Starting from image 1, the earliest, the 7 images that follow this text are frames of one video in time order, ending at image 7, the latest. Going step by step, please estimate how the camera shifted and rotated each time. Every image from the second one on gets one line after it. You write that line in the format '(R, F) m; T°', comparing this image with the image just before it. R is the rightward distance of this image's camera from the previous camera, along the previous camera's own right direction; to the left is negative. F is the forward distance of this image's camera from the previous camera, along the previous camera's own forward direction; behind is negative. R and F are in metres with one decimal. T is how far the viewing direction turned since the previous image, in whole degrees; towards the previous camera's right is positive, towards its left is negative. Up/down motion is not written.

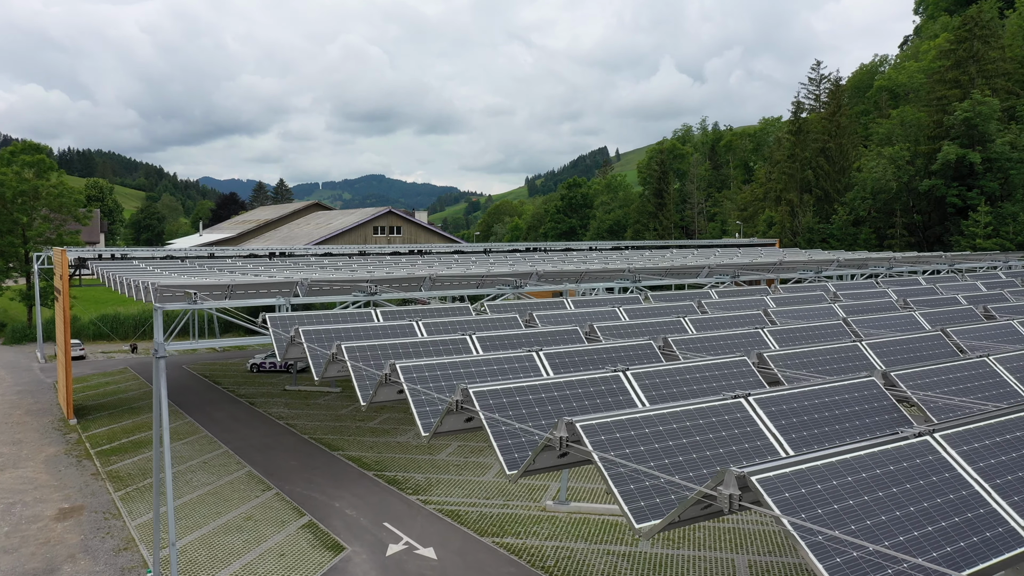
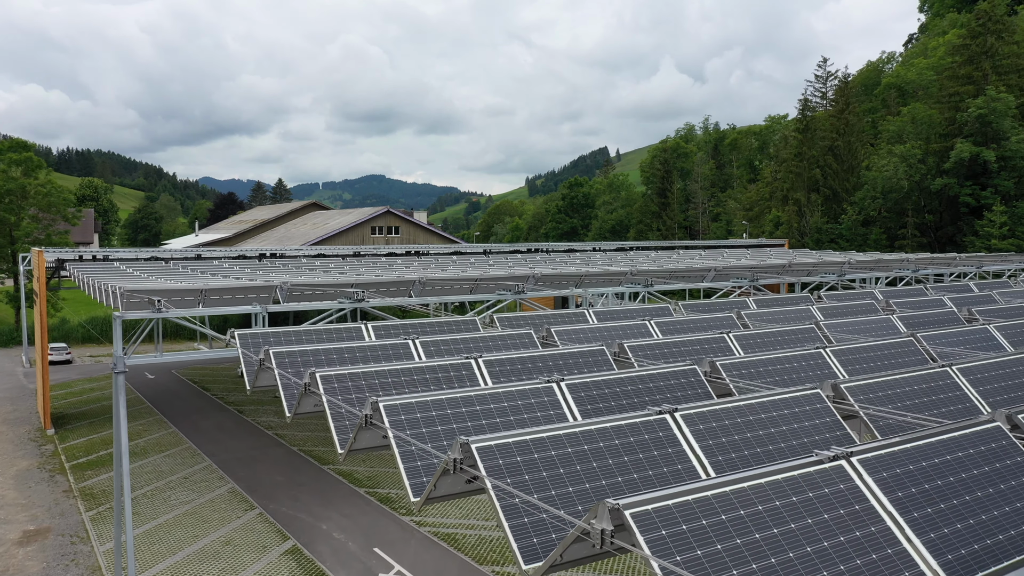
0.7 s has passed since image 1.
(0.0, +1.6) m; 0°
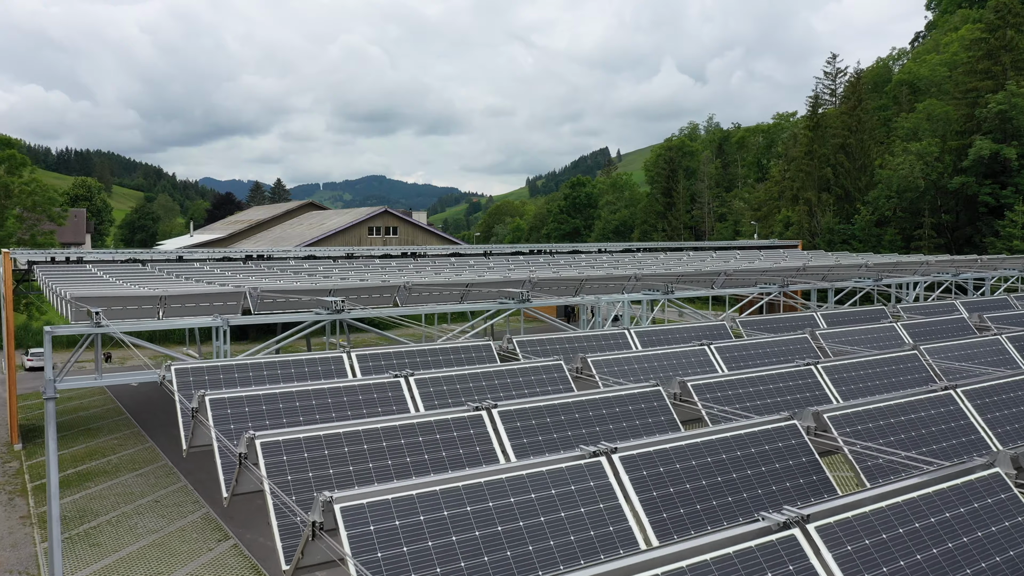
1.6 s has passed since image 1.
(-0.1, +2.0) m; 0°
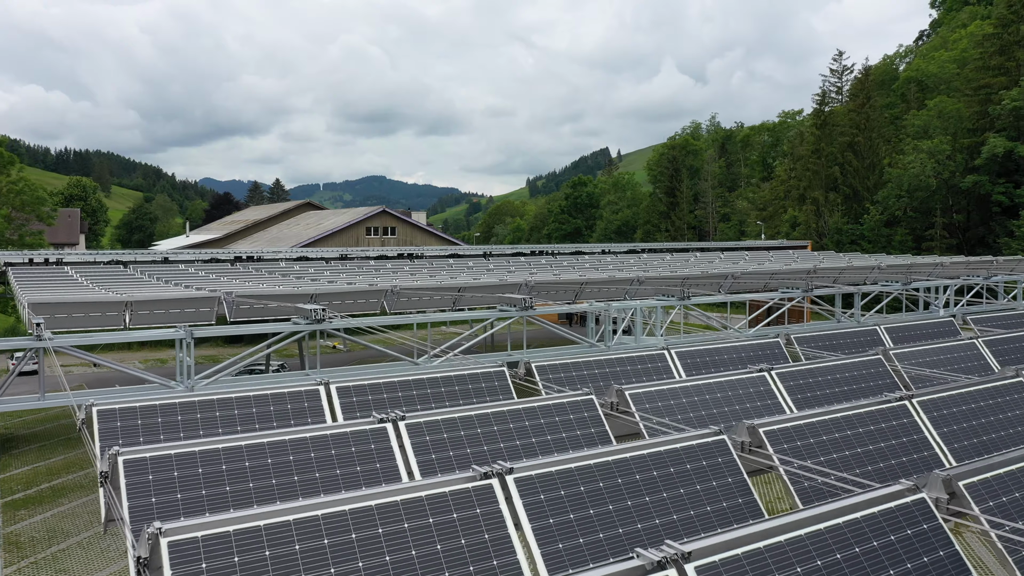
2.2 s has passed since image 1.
(0.0, +1.4) m; 0°
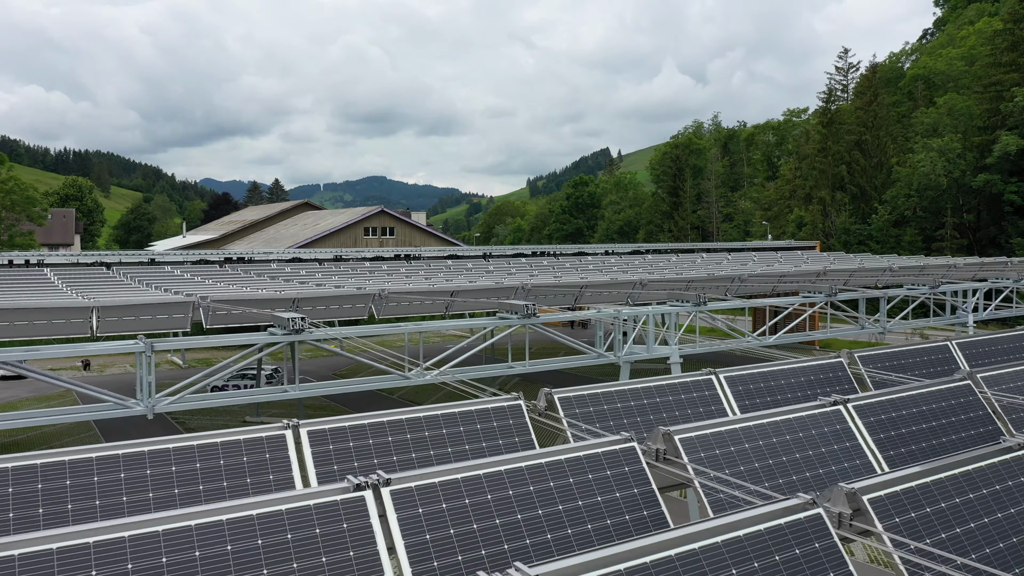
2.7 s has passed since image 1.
(0.0, +1.2) m; 0°
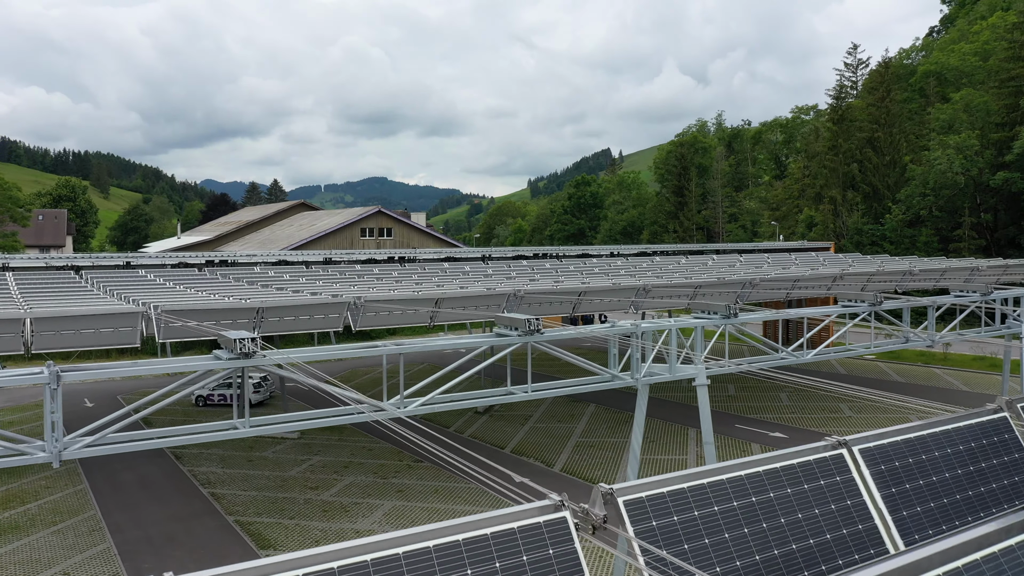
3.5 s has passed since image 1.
(0.0, +1.9) m; 0°
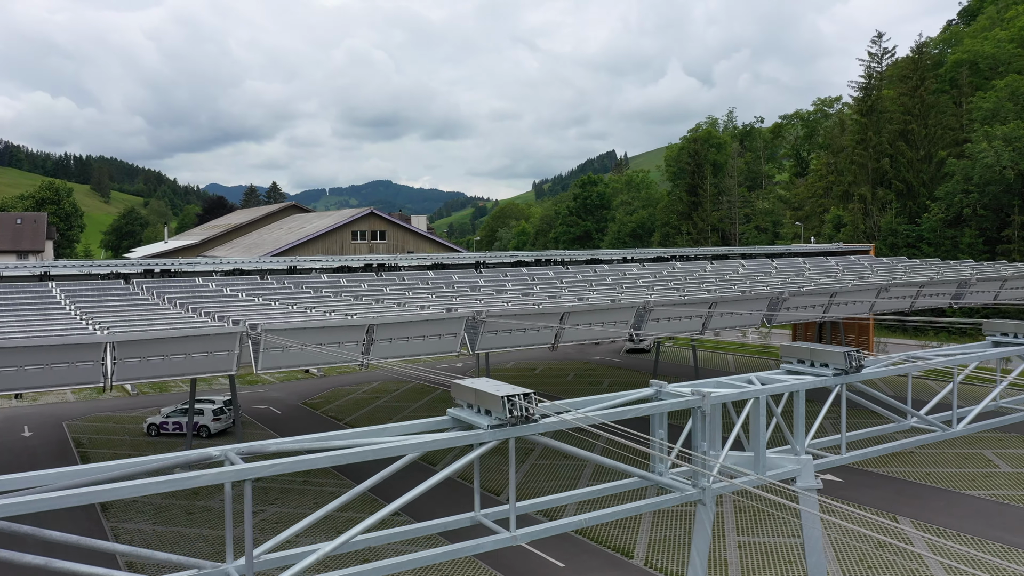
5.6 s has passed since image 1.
(+0.3, +4.6) m; 0°
